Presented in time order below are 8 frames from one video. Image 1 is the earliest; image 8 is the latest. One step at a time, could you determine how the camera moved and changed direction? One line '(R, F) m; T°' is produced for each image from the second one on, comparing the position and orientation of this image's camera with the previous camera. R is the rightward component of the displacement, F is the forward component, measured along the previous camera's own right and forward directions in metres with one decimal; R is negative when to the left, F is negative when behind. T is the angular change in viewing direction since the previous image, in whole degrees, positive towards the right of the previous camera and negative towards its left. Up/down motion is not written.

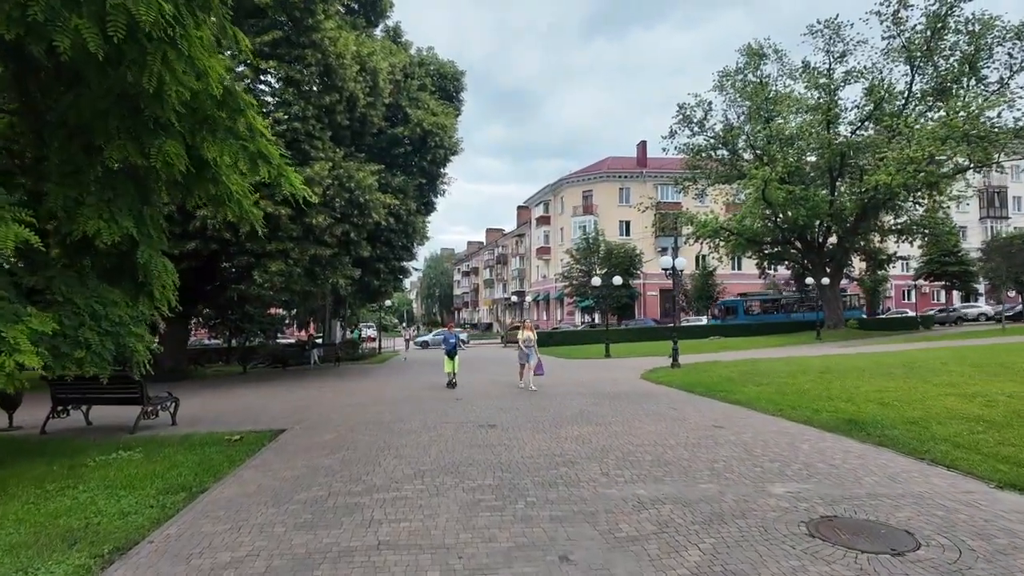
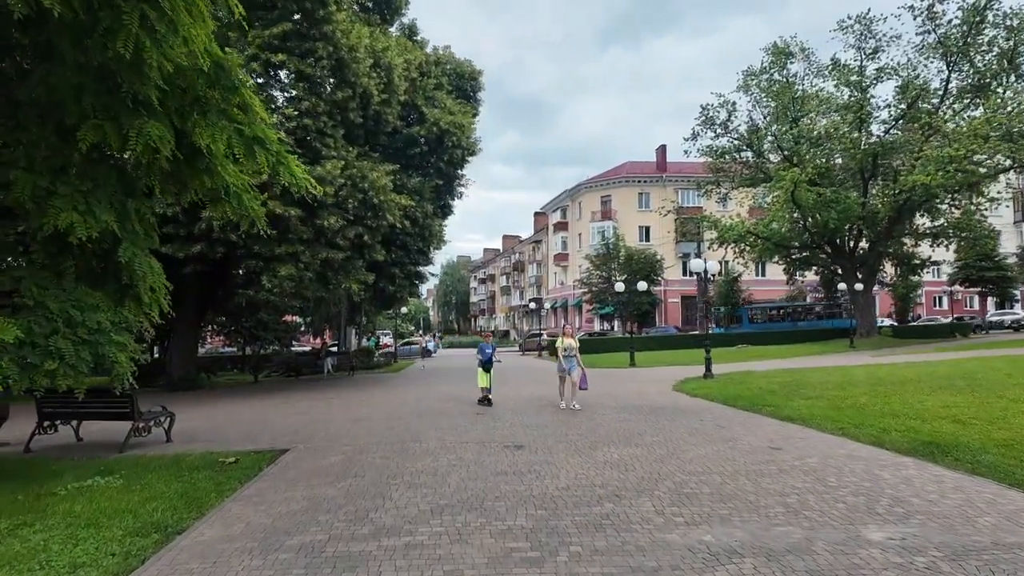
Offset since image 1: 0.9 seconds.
(-0.2, +1.1) m; -1°
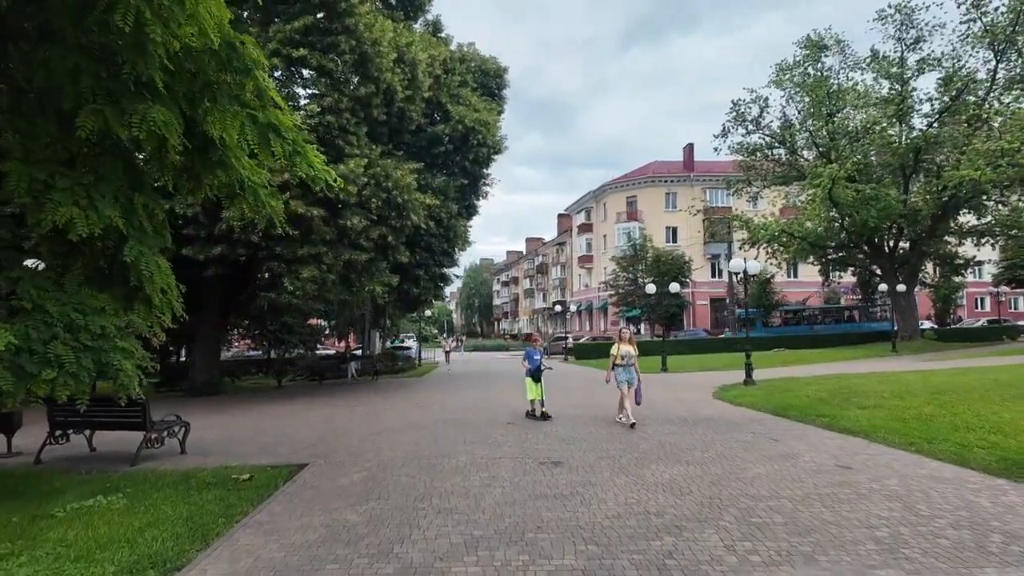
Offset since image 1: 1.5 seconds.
(-0.2, +0.7) m; -2°
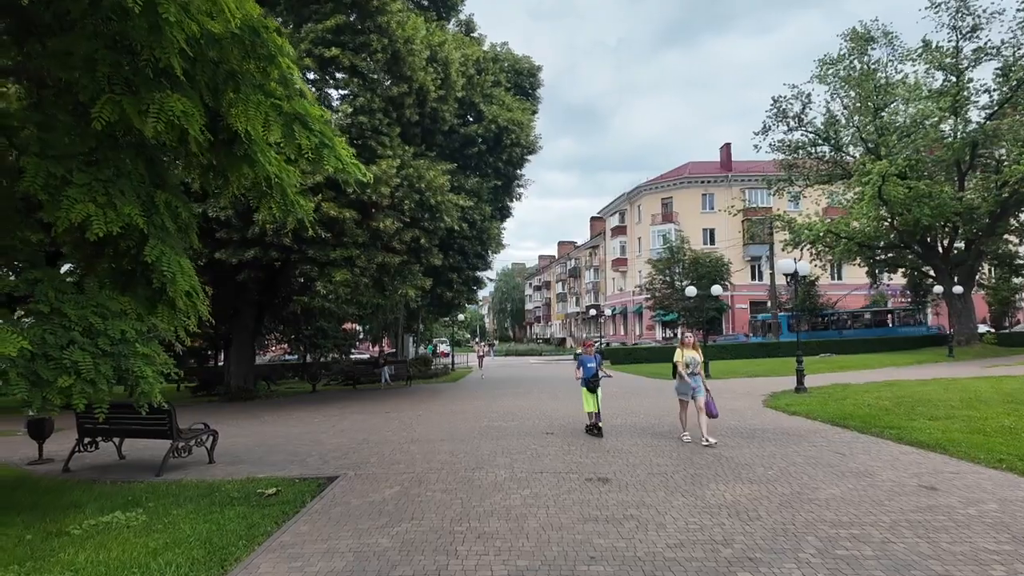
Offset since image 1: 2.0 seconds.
(-0.1, +0.6) m; -3°
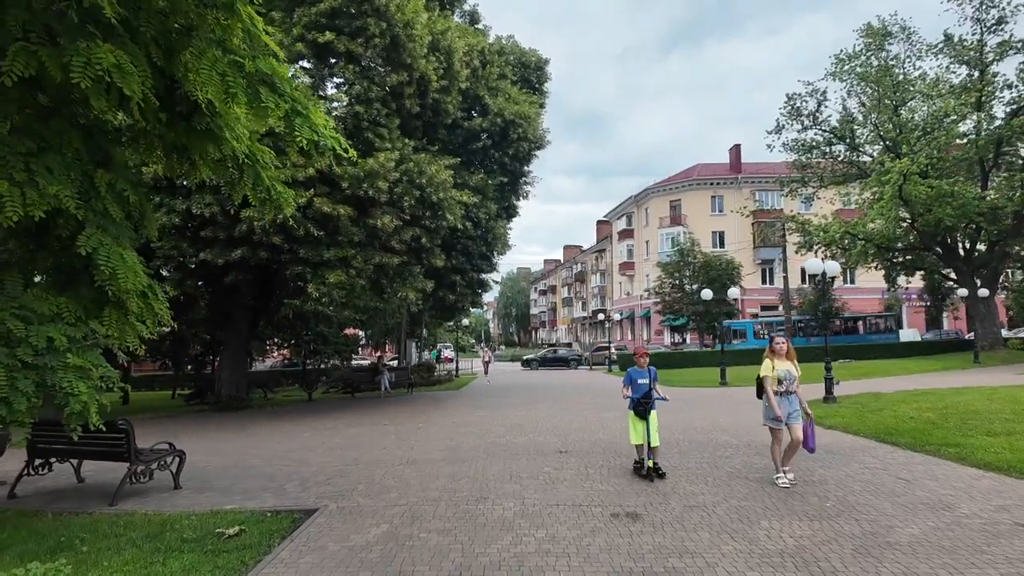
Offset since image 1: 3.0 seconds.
(-0.1, +1.2) m; 0°
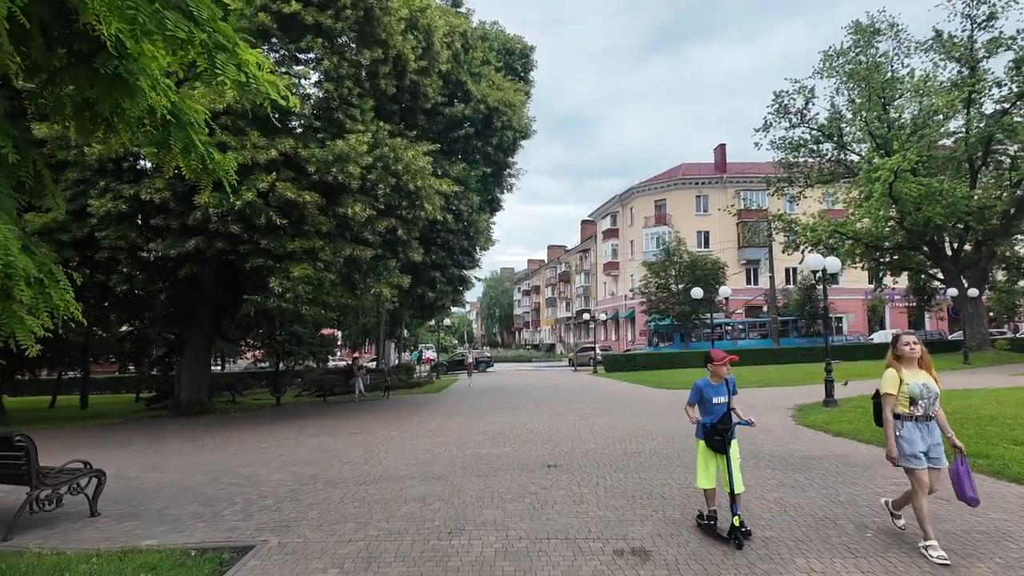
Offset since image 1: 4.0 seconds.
(0.0, +1.2) m; +2°
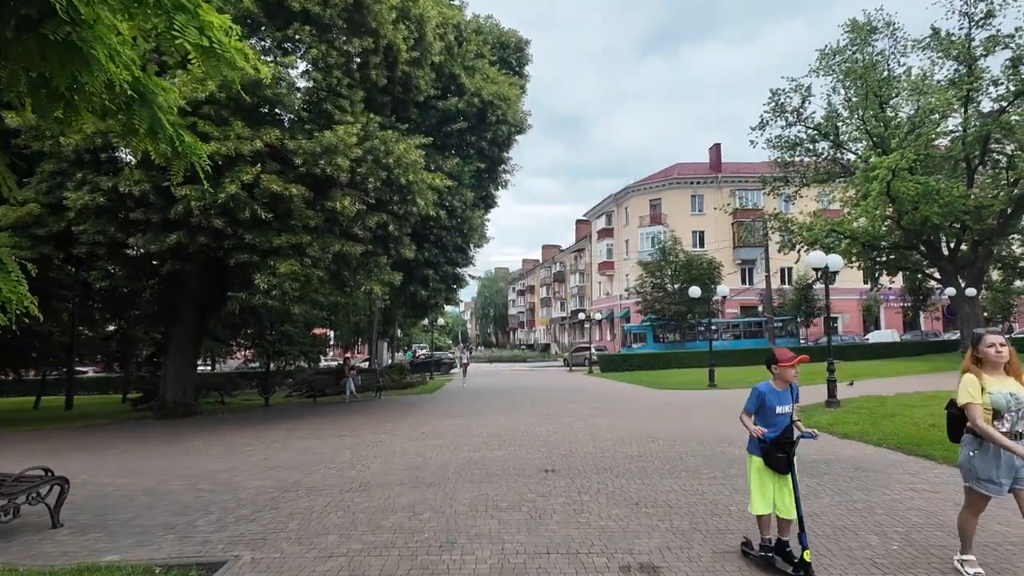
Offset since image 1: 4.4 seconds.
(0.0, +0.5) m; +1°
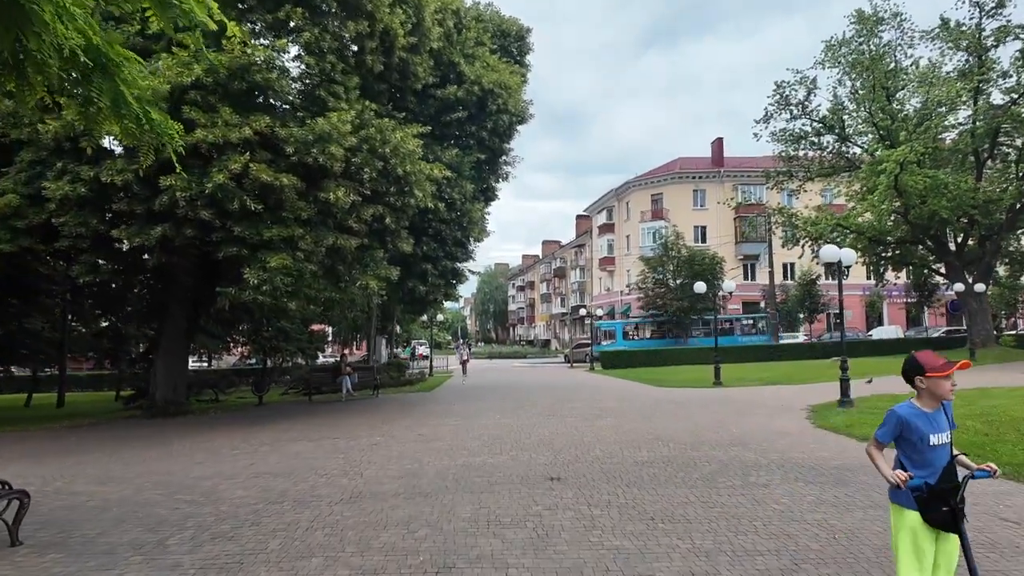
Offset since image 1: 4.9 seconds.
(0.0, +0.6) m; 0°
